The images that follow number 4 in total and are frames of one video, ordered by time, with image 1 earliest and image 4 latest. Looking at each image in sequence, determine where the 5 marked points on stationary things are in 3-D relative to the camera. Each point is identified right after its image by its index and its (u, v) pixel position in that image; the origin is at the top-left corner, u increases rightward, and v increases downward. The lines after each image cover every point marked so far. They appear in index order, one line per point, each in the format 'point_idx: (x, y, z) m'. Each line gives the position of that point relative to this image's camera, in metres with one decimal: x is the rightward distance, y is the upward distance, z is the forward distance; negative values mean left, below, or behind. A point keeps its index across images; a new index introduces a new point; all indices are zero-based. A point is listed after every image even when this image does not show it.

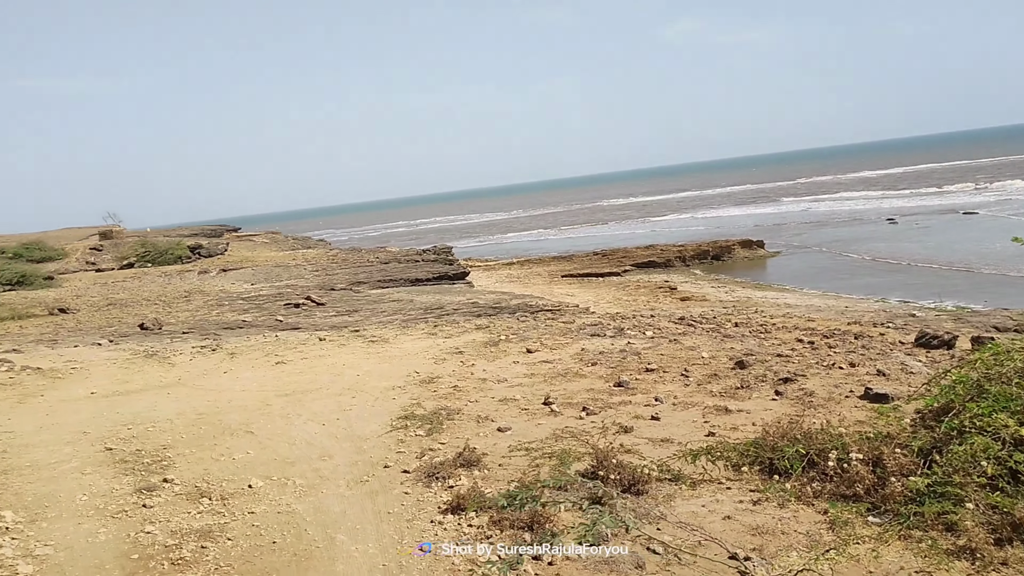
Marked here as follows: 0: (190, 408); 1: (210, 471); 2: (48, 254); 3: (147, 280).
0: (-3.7, -1.3, +7.5) m
1: (-2.7, -1.5, +5.8) m
2: (-13.9, +0.9, +18.6) m
3: (-8.8, +0.2, +15.5) m
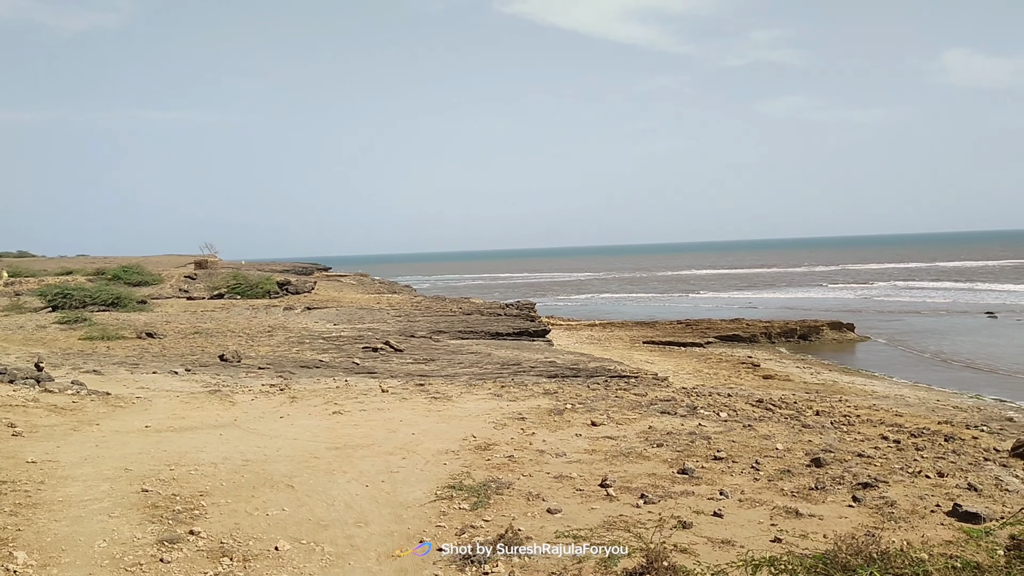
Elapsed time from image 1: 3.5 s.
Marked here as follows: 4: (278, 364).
0: (-3.2, -1.9, +7.2) m
1: (-2.4, -2.1, +5.4) m
2: (-11.5, +0.5, +19.8) m
3: (-7.0, -0.6, +15.9) m
4: (-4.2, -1.4, +11.3) m
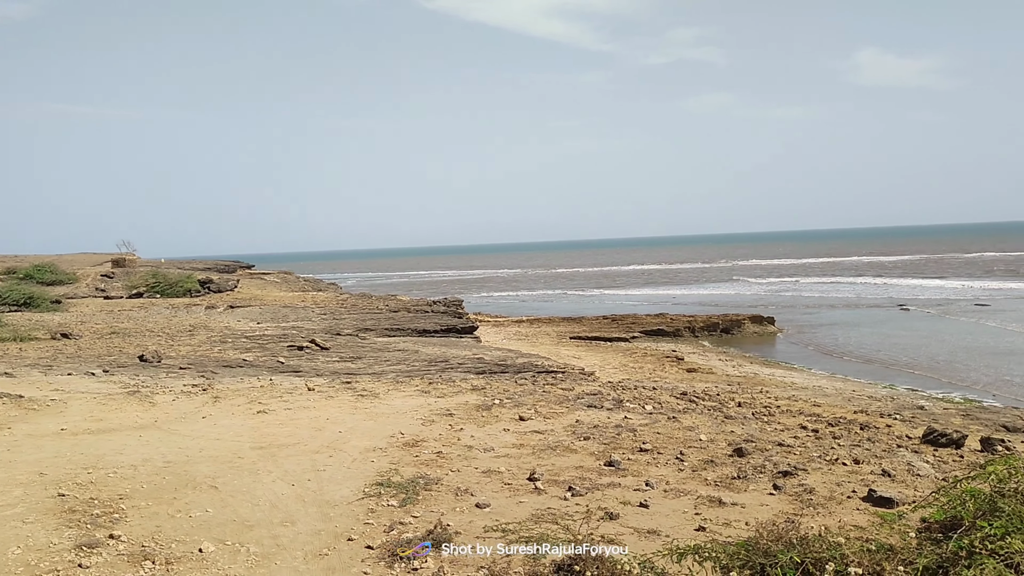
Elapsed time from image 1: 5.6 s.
0: (-4.0, -1.9, +7.2) m
1: (-3.1, -2.1, +5.5) m
2: (-13.7, +0.5, +18.8) m
3: (-8.8, -0.5, +15.5) m
4: (-5.6, -1.4, +11.2) m
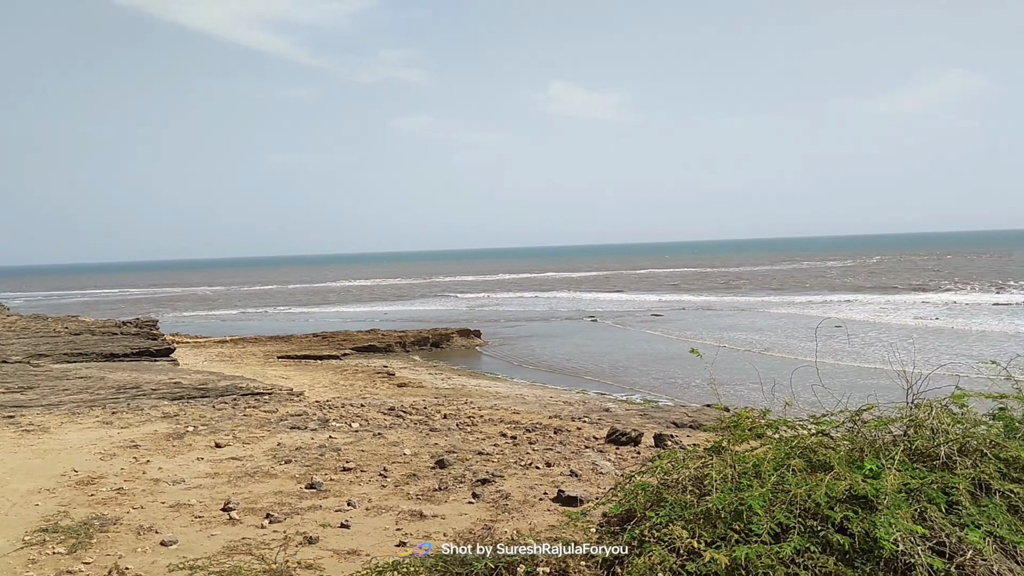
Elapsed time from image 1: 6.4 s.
0: (-7.0, -2.1, +5.0) m
1: (-5.4, -2.3, +3.9) m
2: (-20.8, +0.2, +11.2) m
3: (-14.9, -0.8, +10.4) m
4: (-10.1, -1.6, +7.9) m
